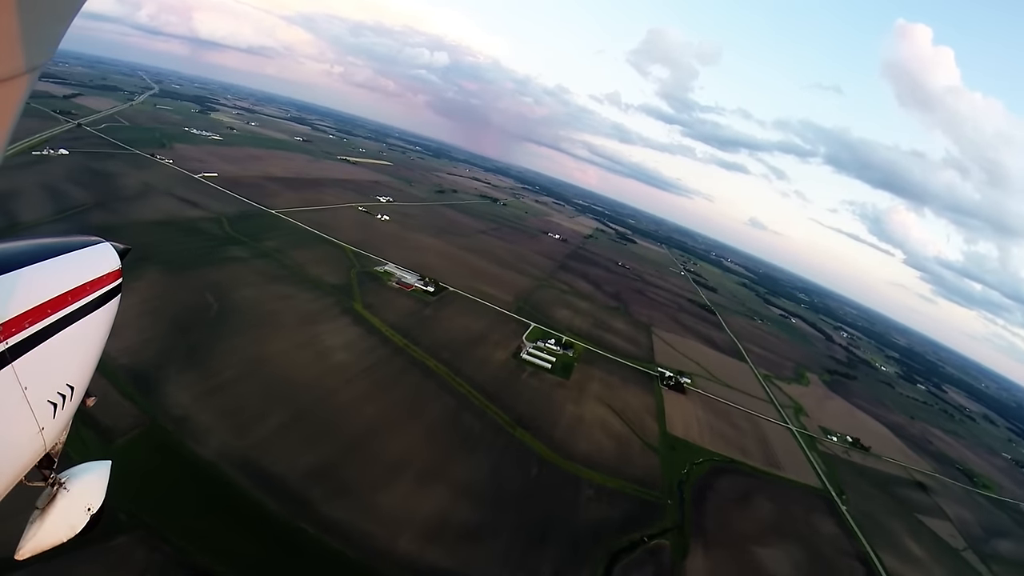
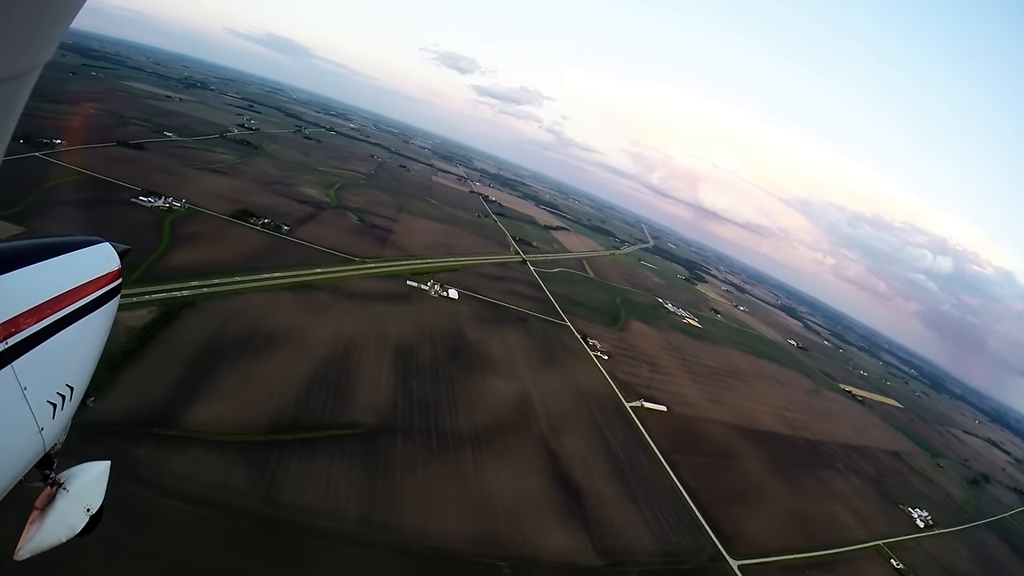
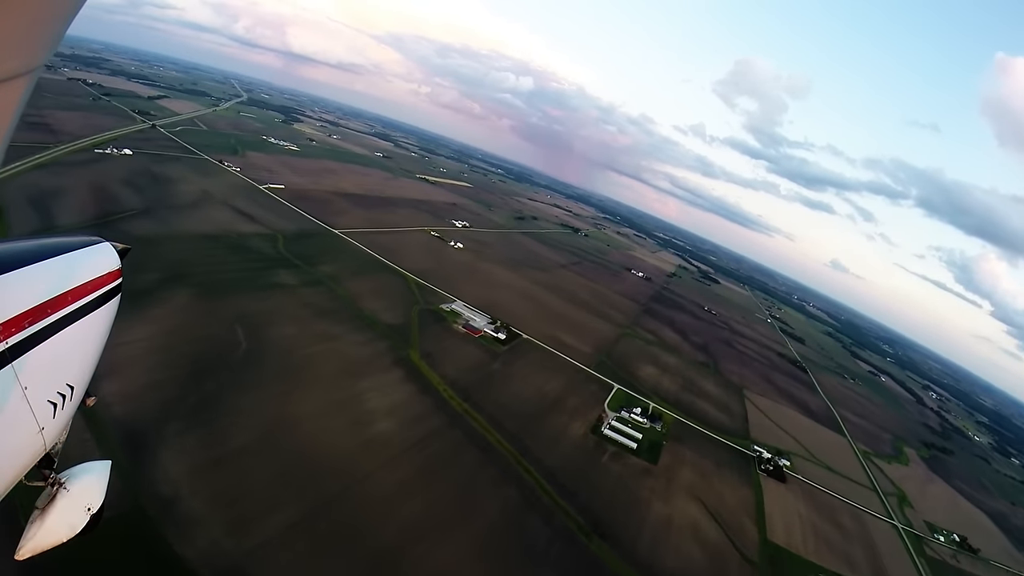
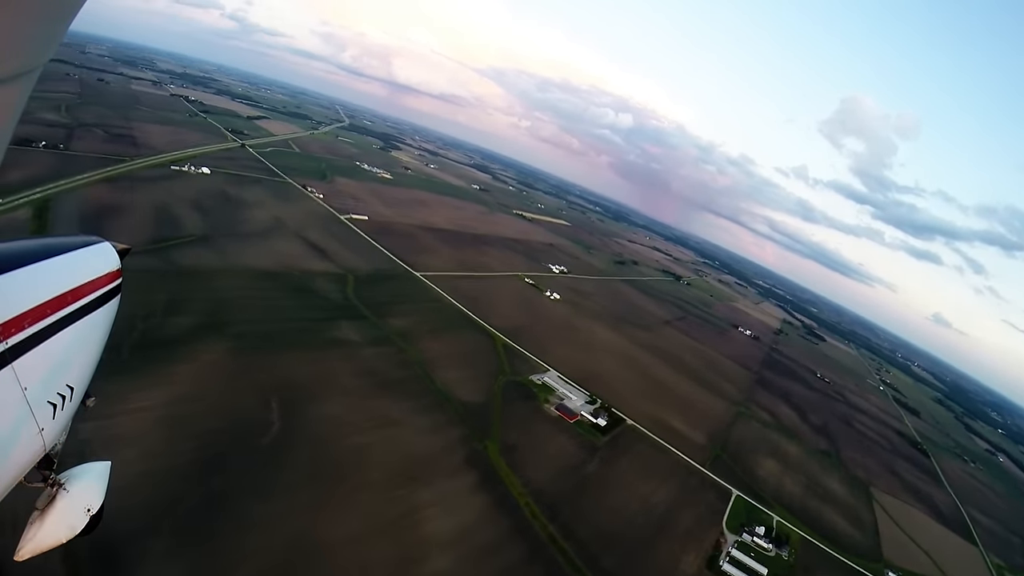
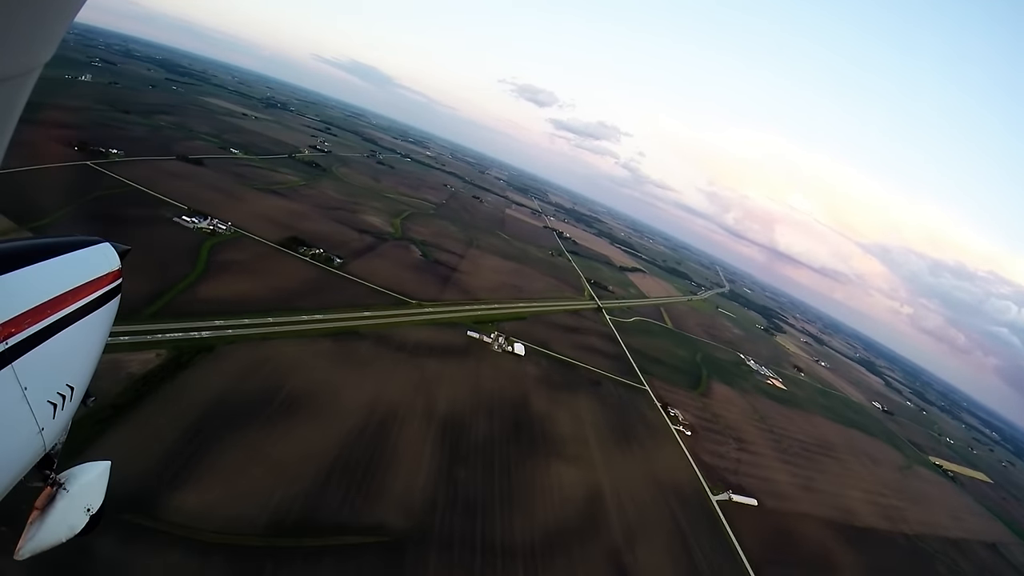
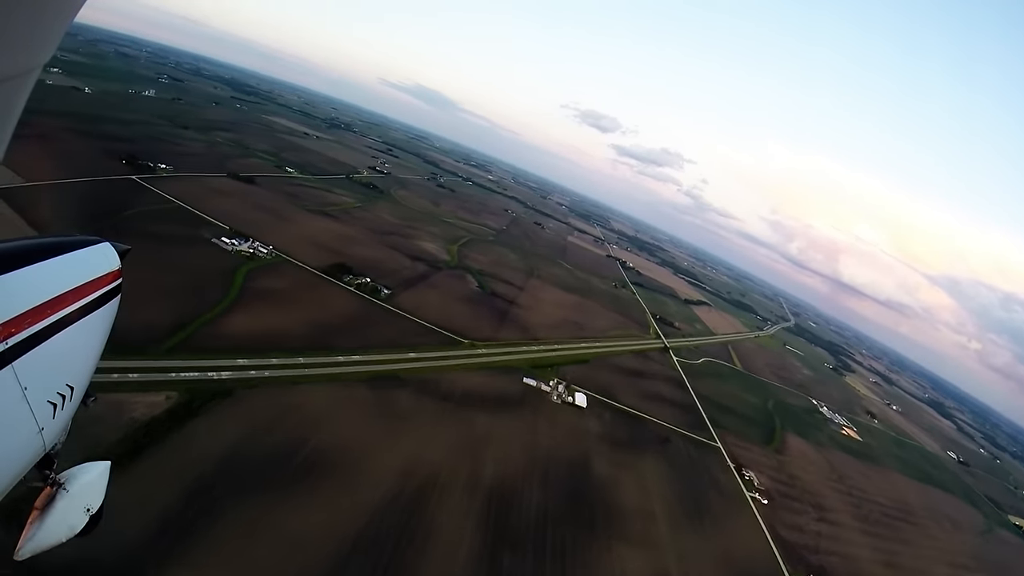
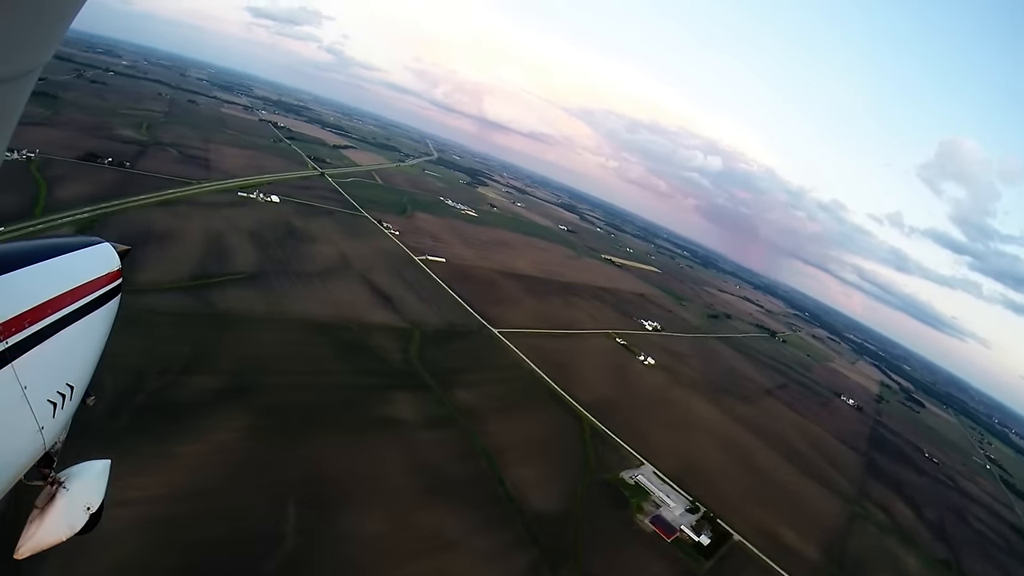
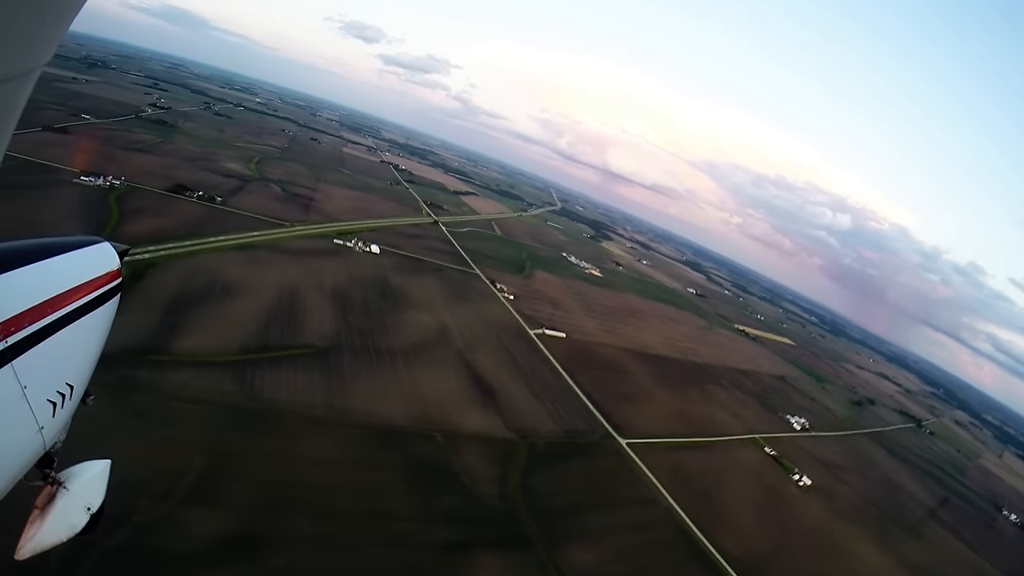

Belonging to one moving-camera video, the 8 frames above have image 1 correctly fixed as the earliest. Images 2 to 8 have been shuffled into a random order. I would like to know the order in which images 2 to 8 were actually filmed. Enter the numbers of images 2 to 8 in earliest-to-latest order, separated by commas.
3, 4, 7, 8, 2, 5, 6
